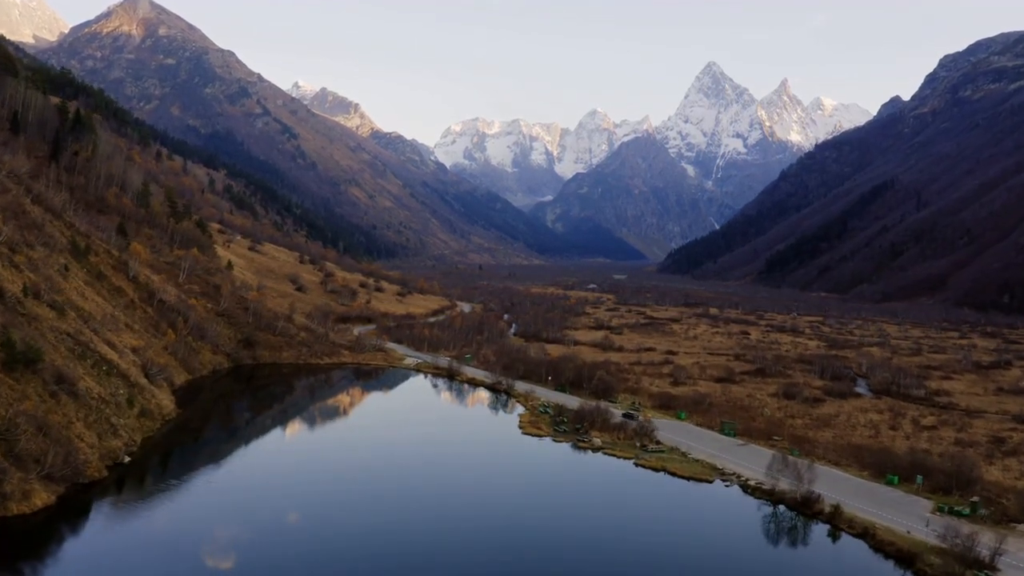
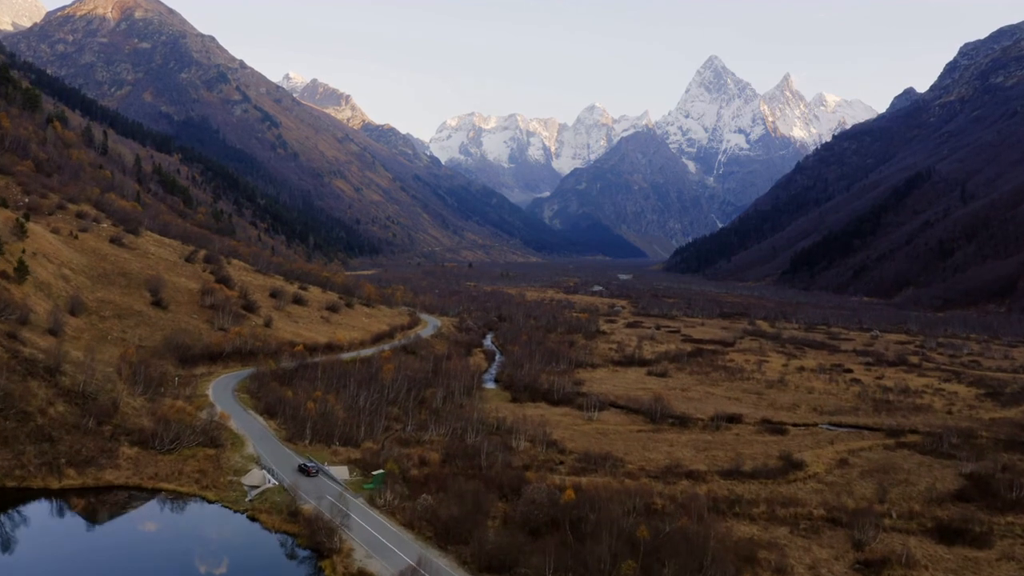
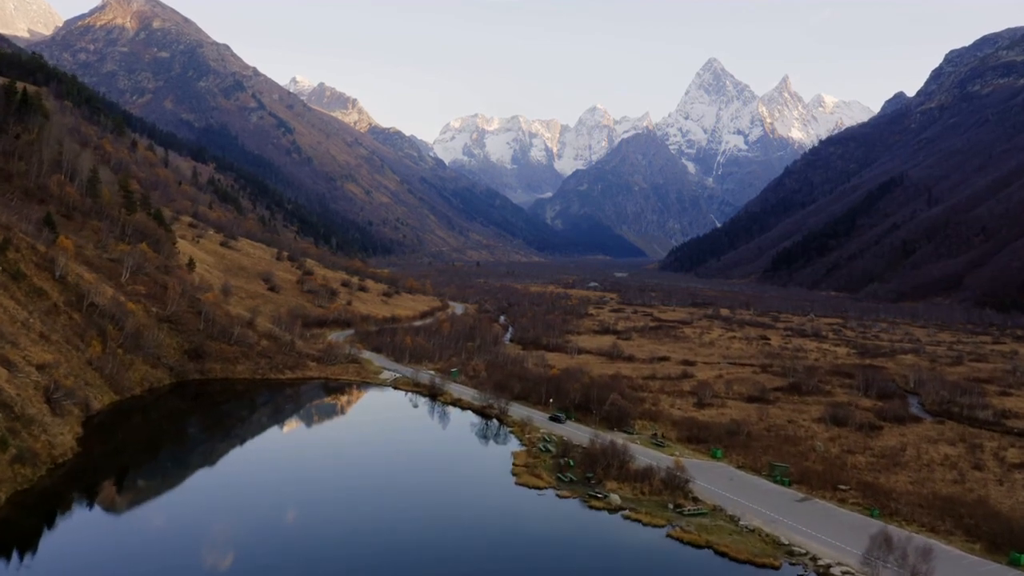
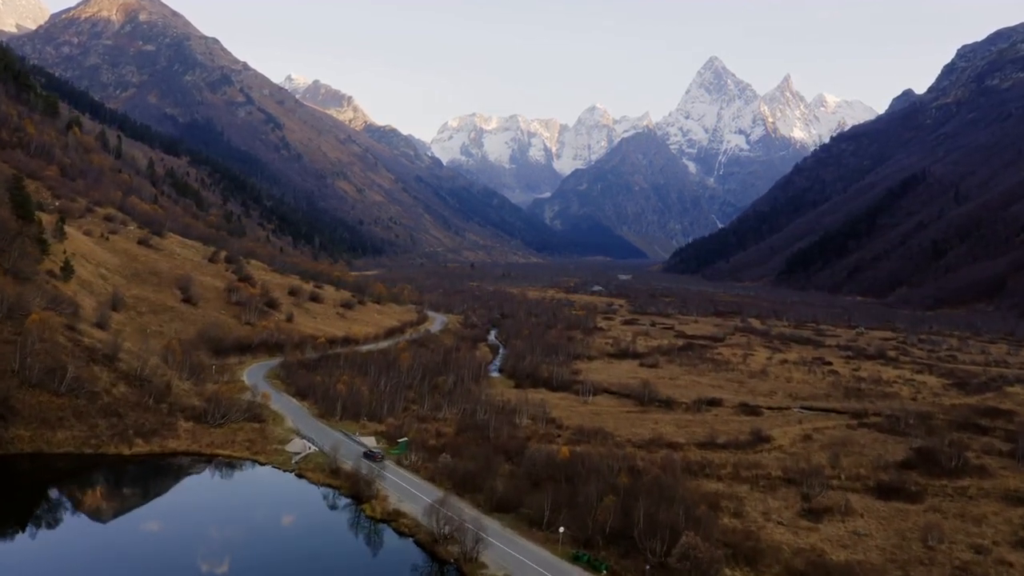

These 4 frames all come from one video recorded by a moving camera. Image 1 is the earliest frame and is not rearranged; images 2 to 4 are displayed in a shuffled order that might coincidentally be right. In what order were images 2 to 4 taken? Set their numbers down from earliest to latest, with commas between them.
3, 4, 2
